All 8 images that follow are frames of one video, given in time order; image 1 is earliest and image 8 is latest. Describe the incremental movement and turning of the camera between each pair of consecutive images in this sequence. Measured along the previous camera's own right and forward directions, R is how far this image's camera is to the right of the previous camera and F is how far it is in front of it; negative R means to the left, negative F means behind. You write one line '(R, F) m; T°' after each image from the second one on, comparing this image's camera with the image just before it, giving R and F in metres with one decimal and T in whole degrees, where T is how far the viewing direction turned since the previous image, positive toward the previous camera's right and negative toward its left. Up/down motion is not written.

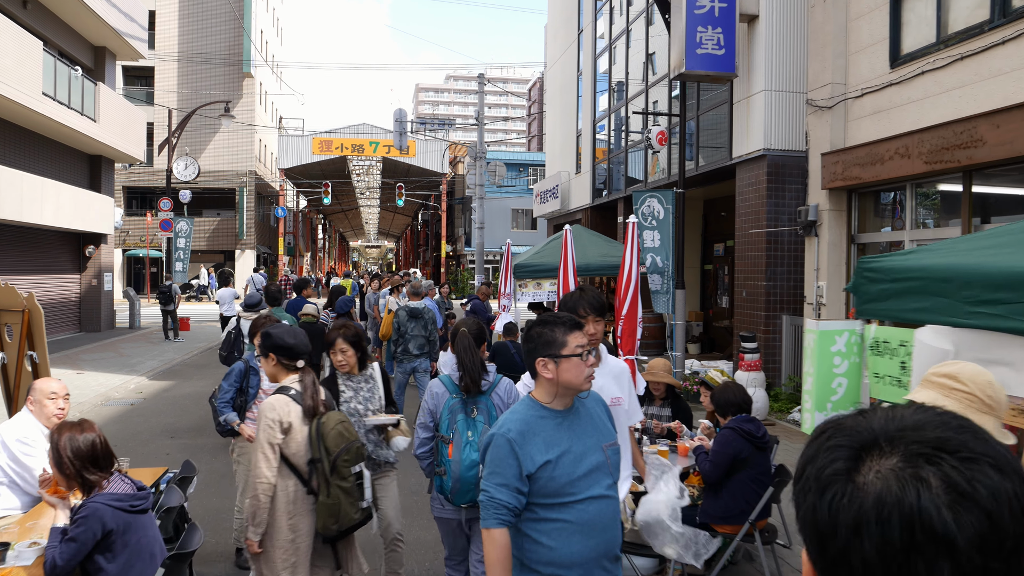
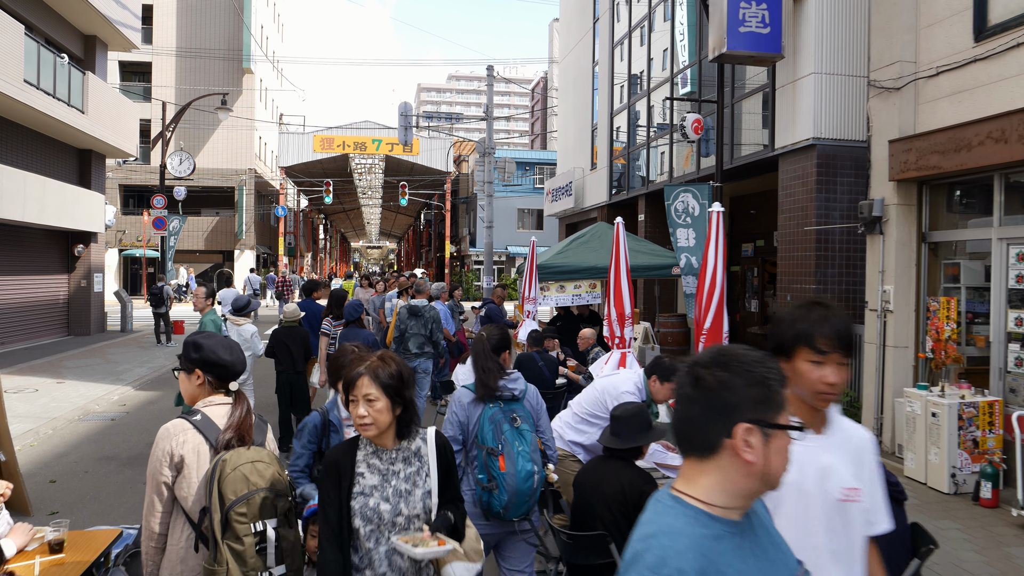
(-0.3, +1.1) m; 0°
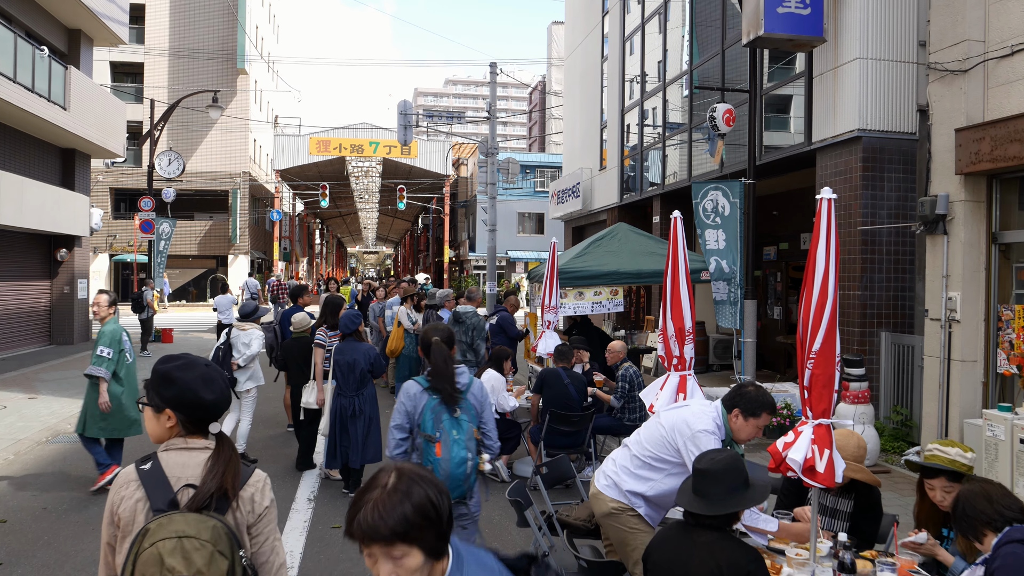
(-0.2, +0.9) m; 0°
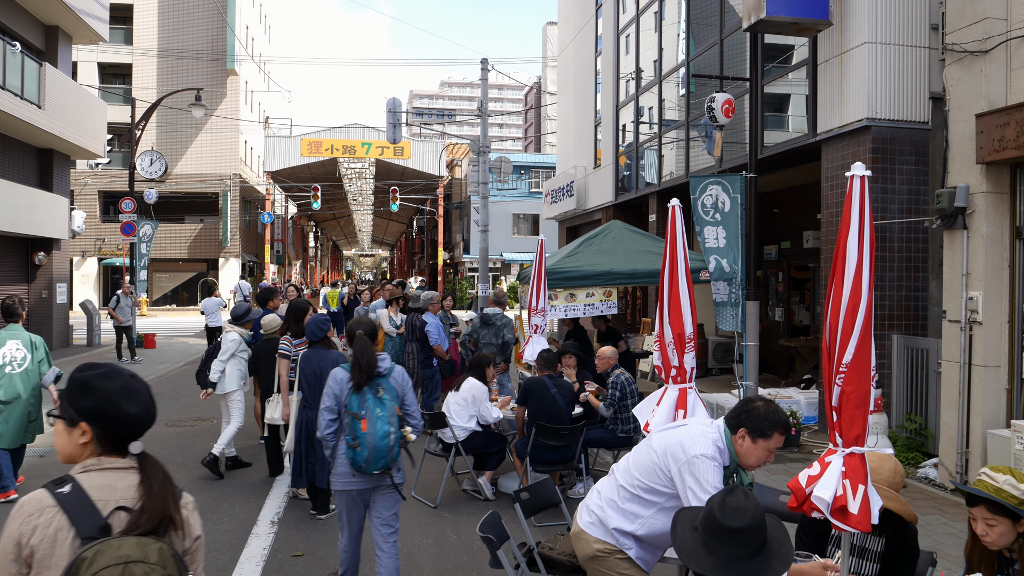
(+0.1, +0.6) m; 0°
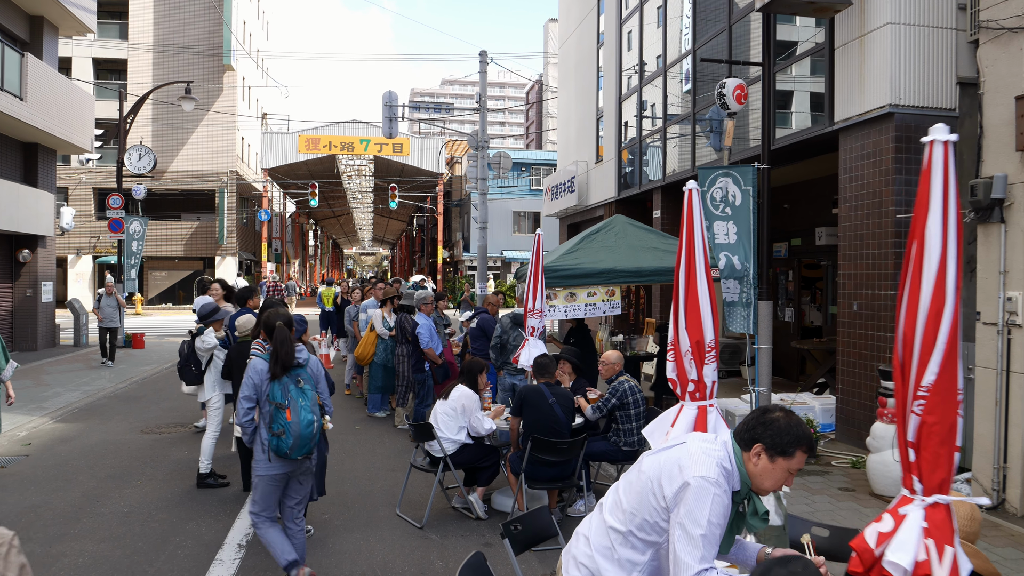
(+0.1, +0.6) m; 0°
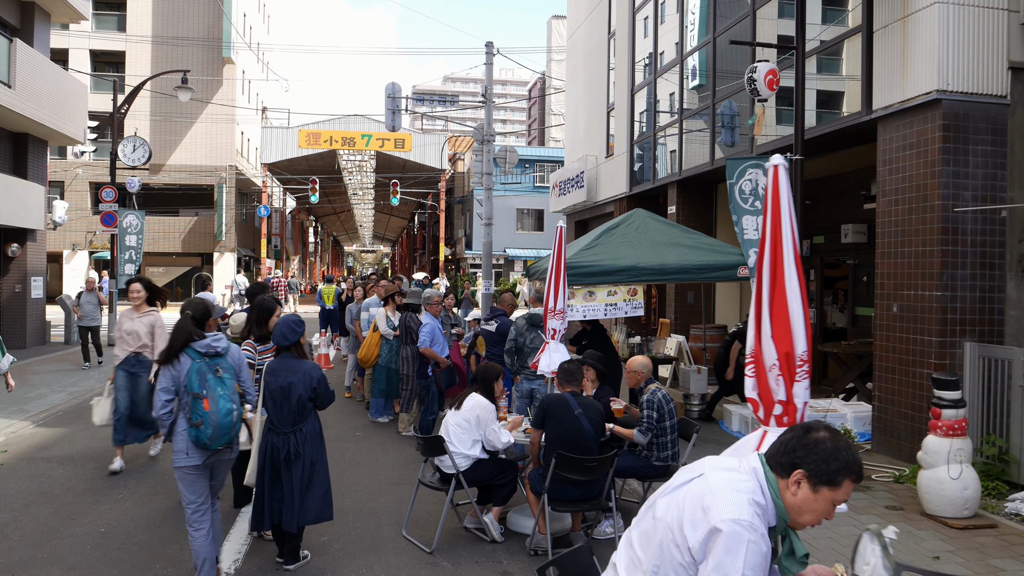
(-0.1, +0.6) m; 0°
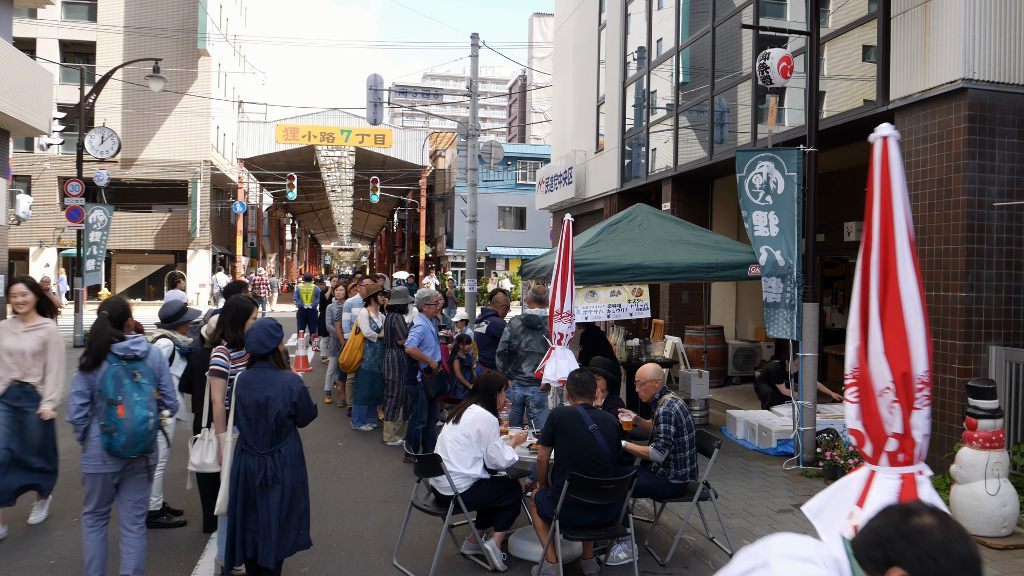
(-0.2, +0.5) m; +2°
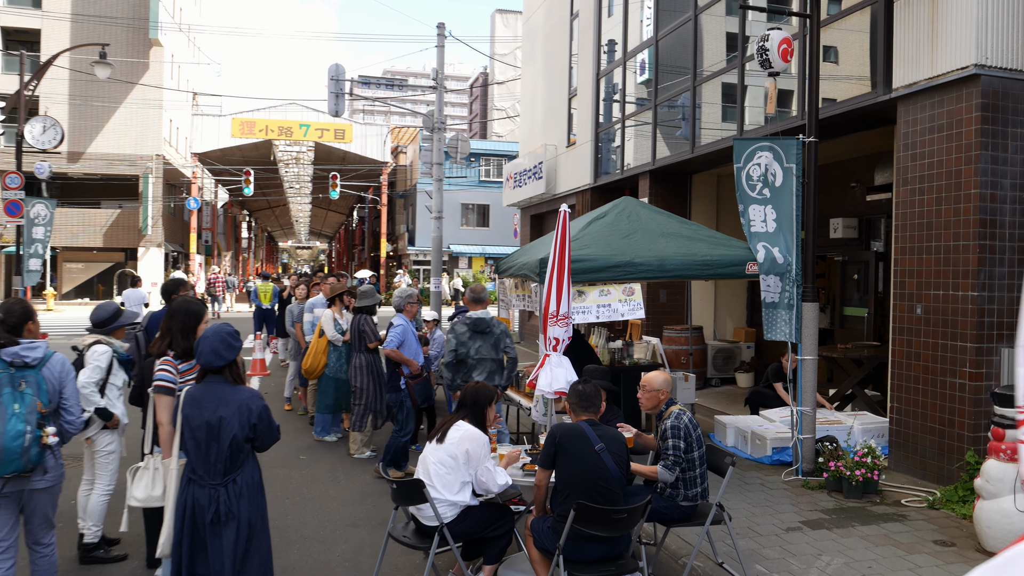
(-0.2, +0.6) m; +3°
